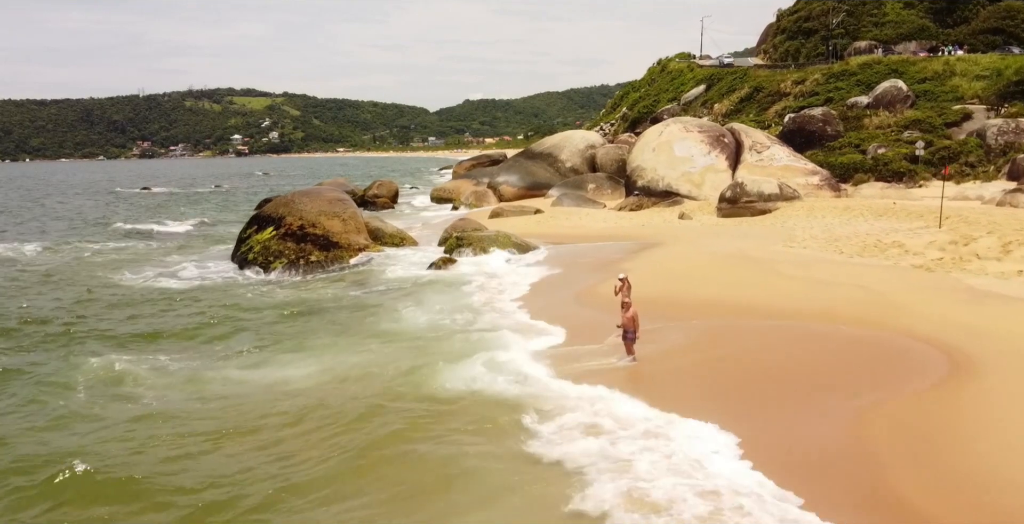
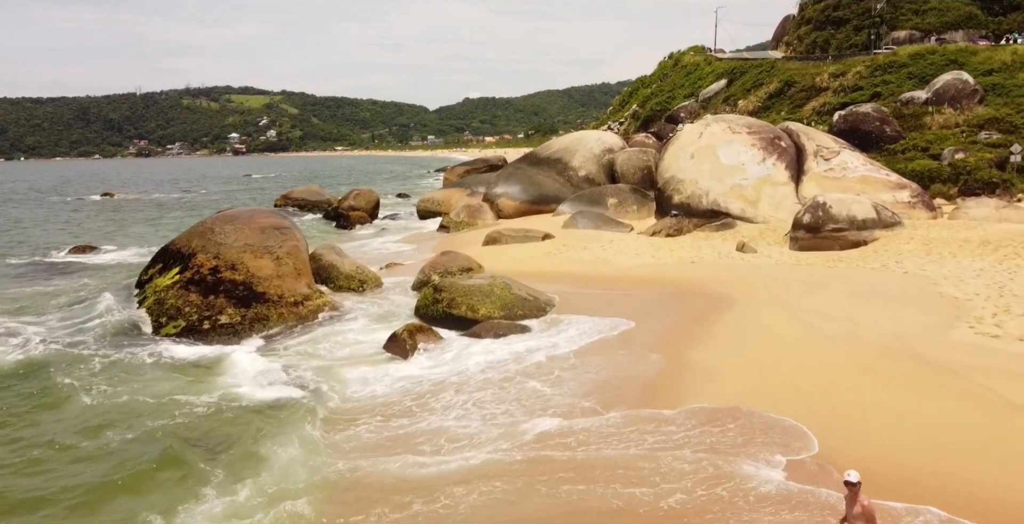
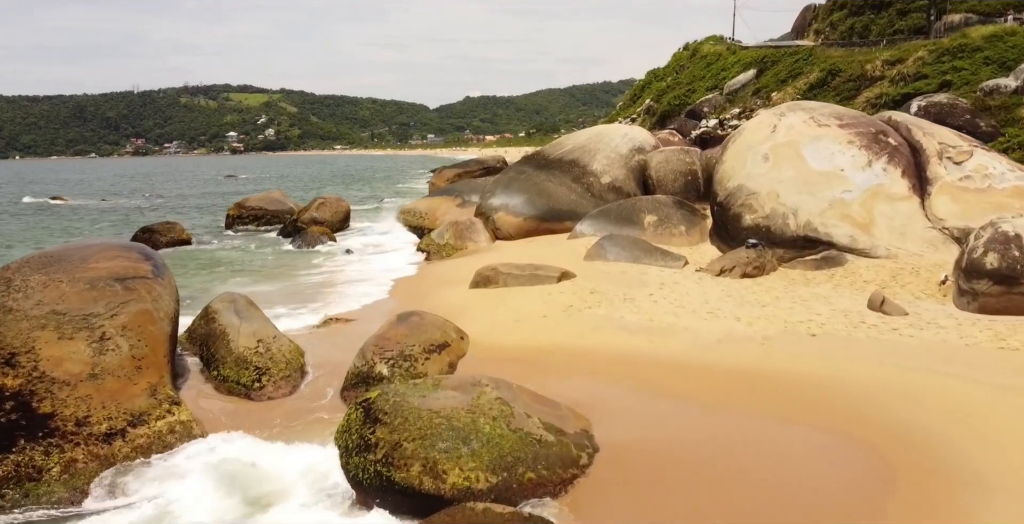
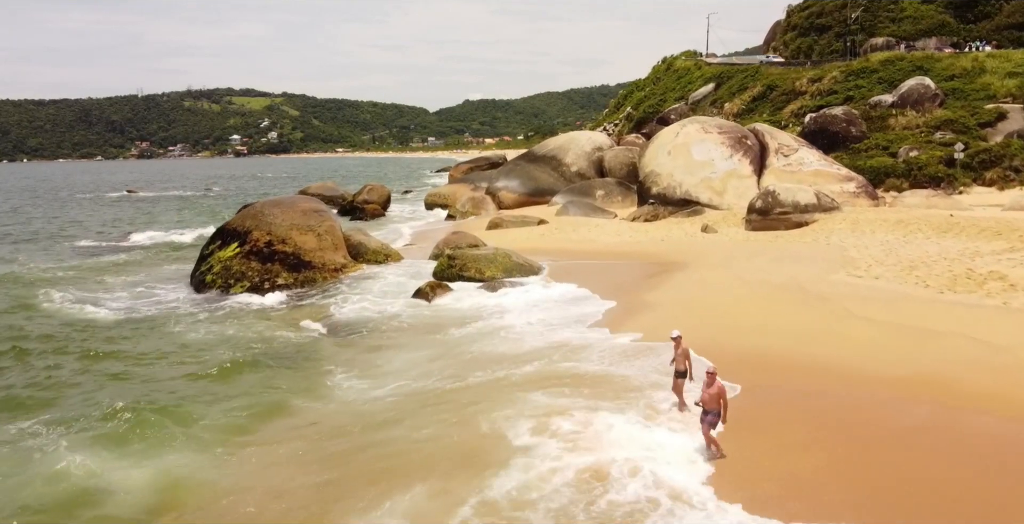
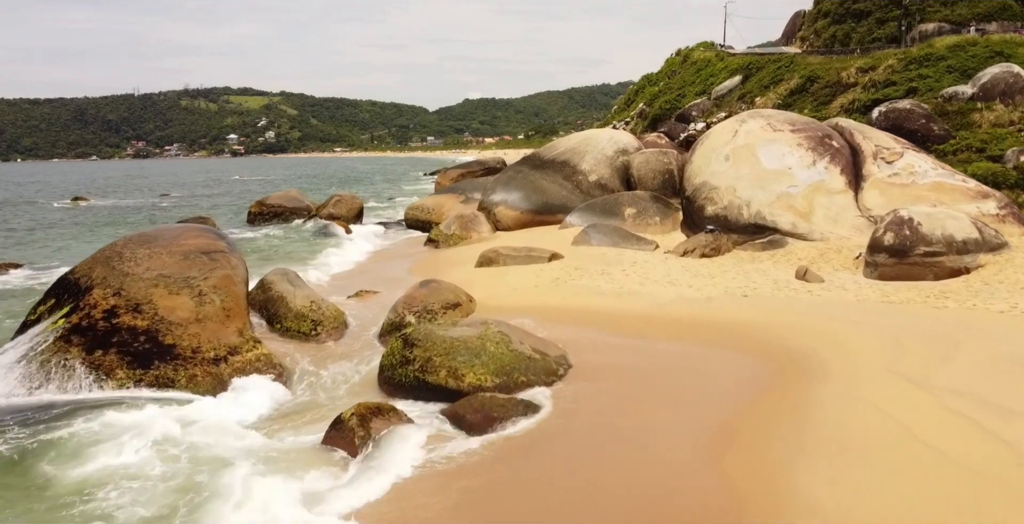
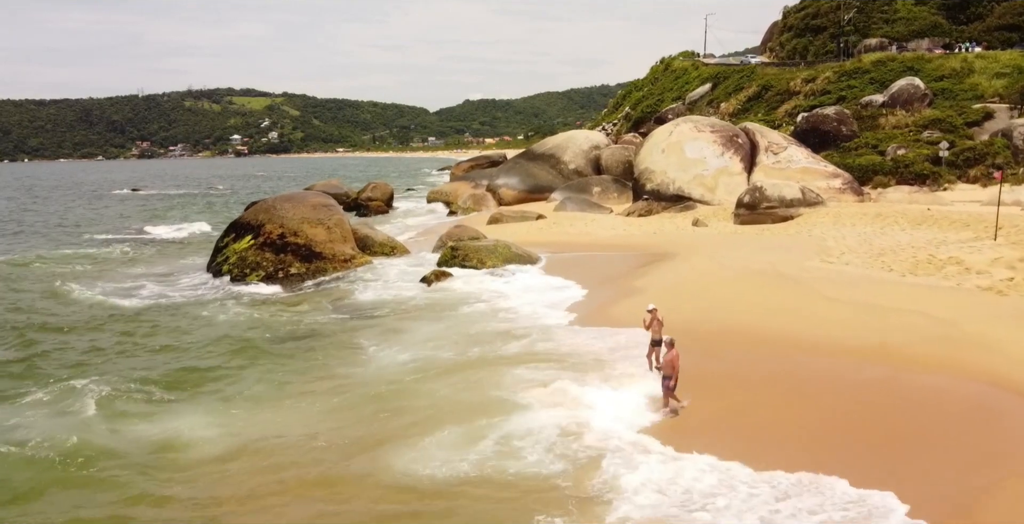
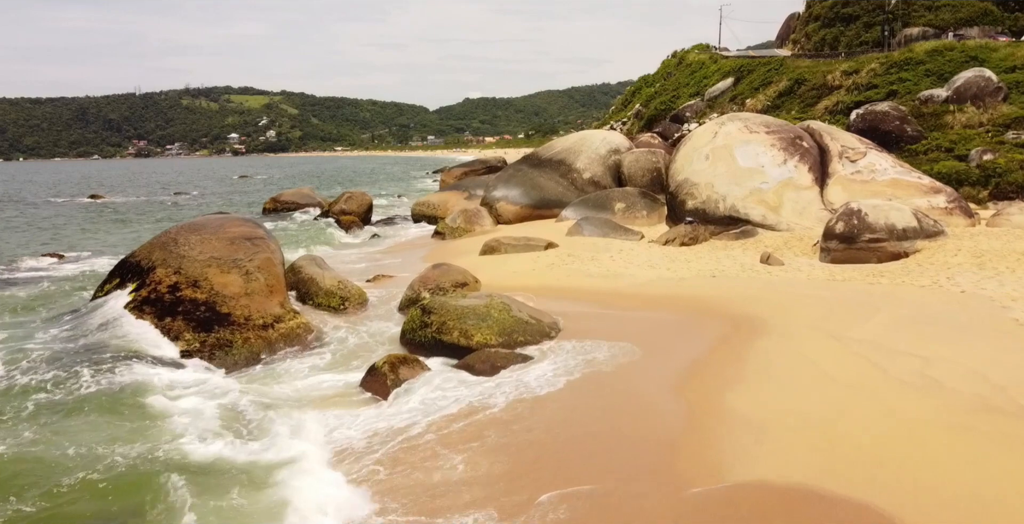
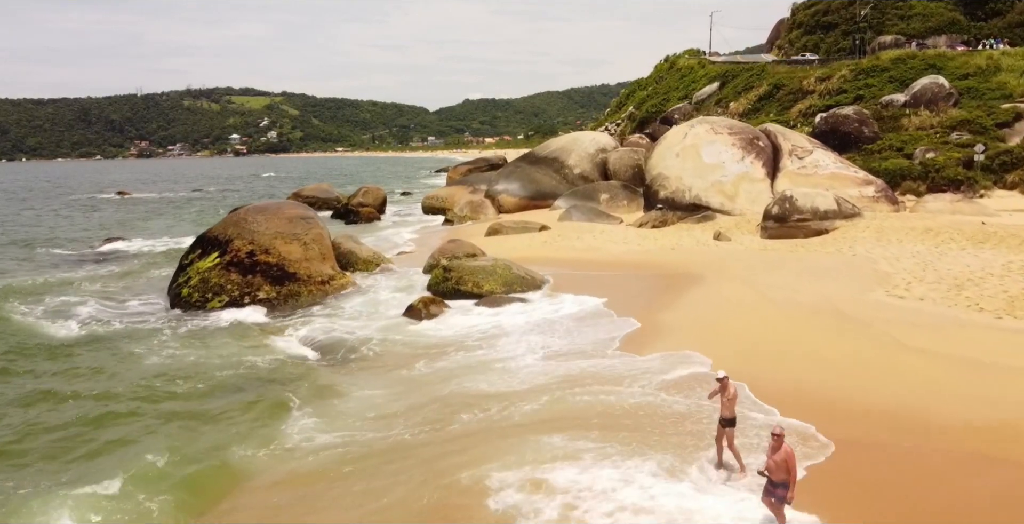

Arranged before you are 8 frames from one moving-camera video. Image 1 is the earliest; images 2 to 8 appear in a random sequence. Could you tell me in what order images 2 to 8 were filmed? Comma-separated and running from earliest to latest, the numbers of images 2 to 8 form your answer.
6, 4, 8, 2, 7, 5, 3
